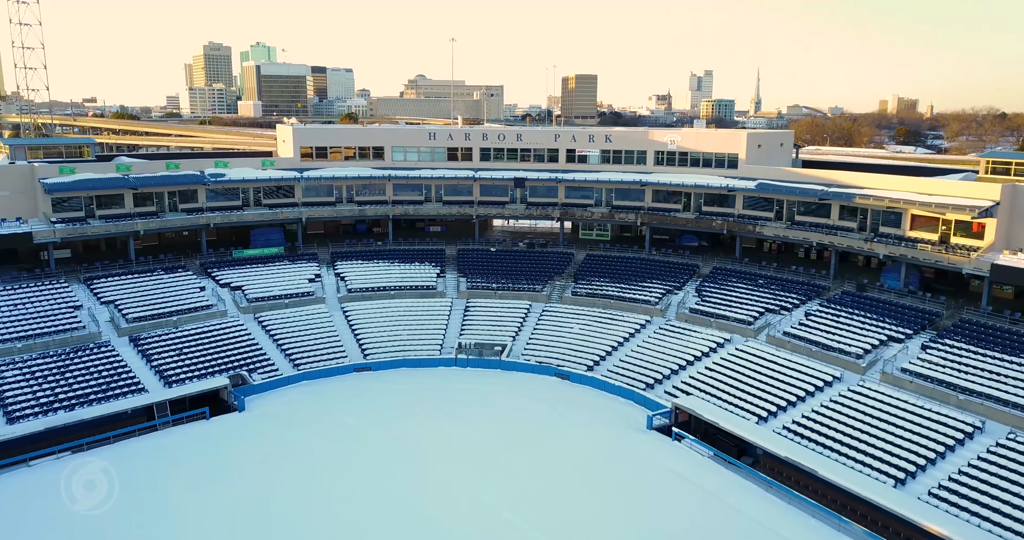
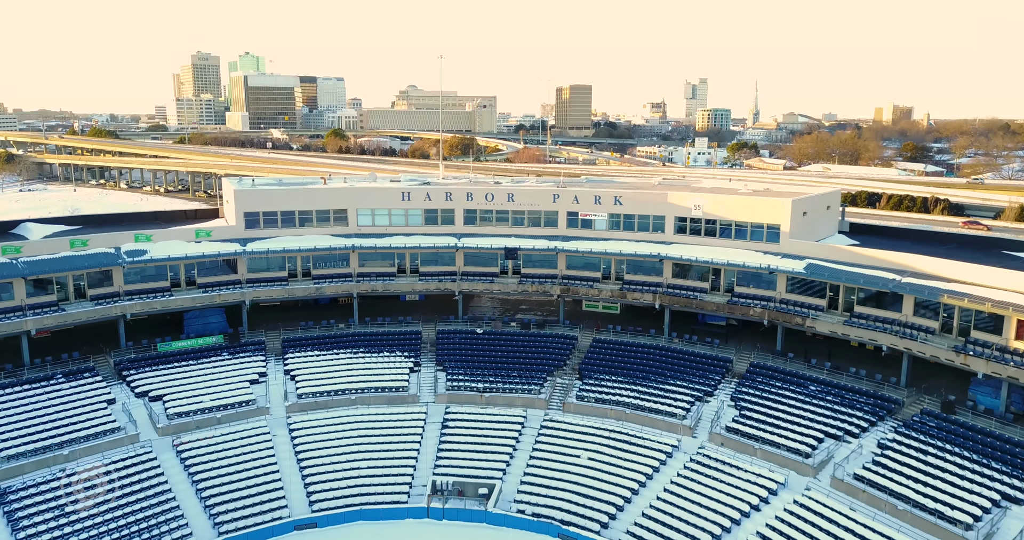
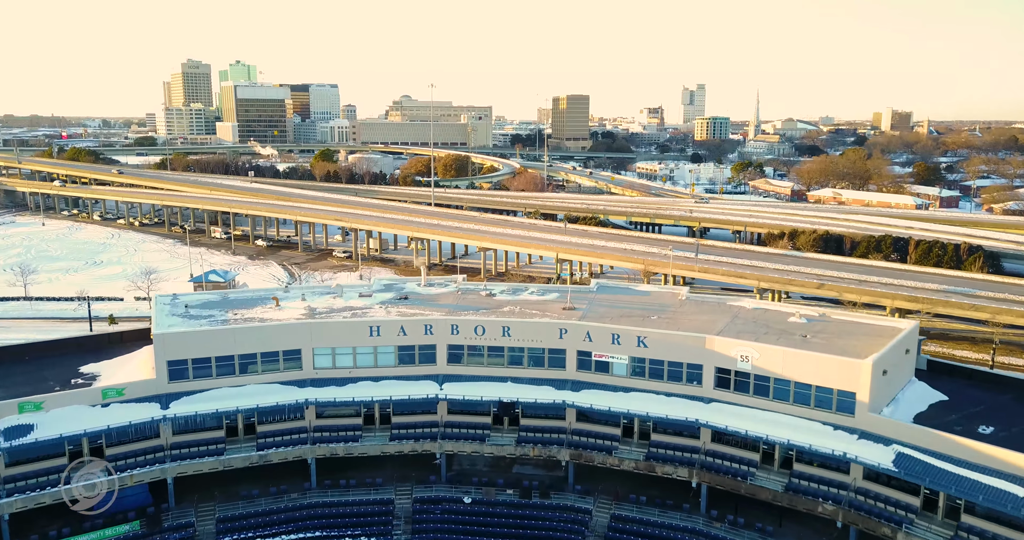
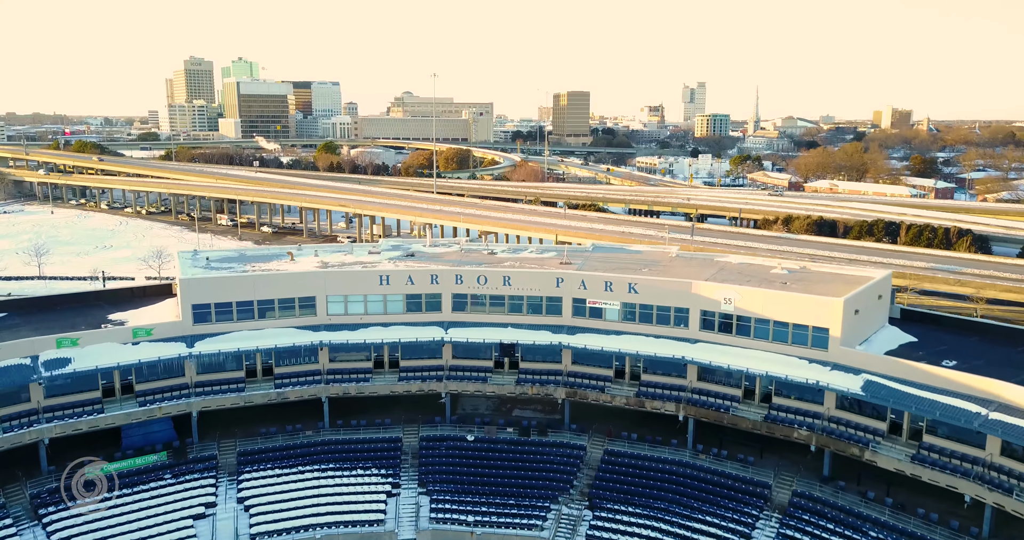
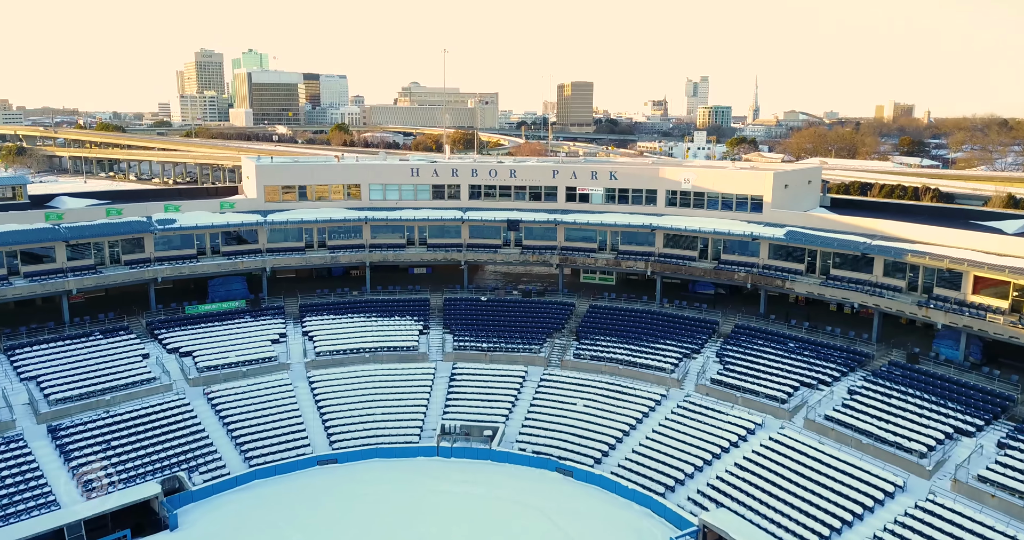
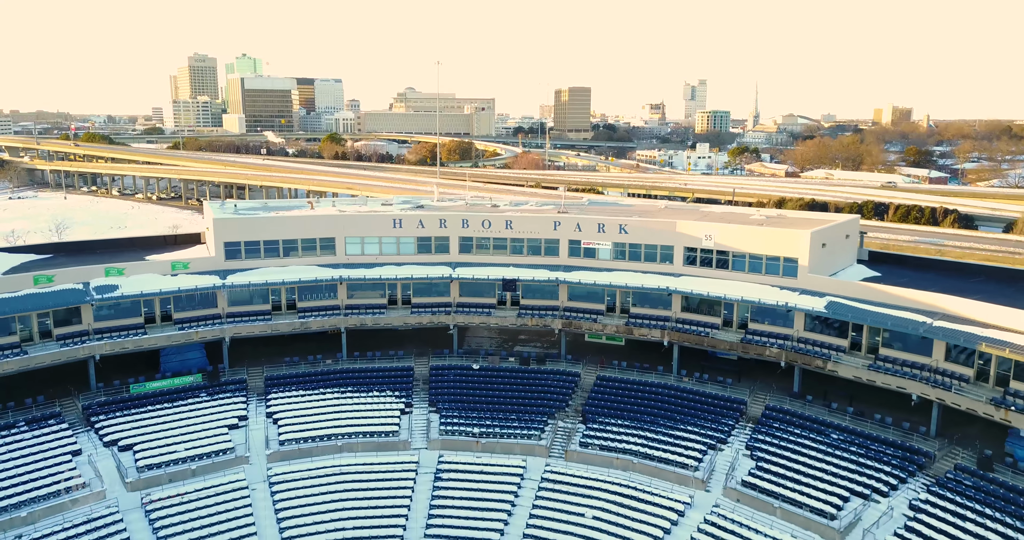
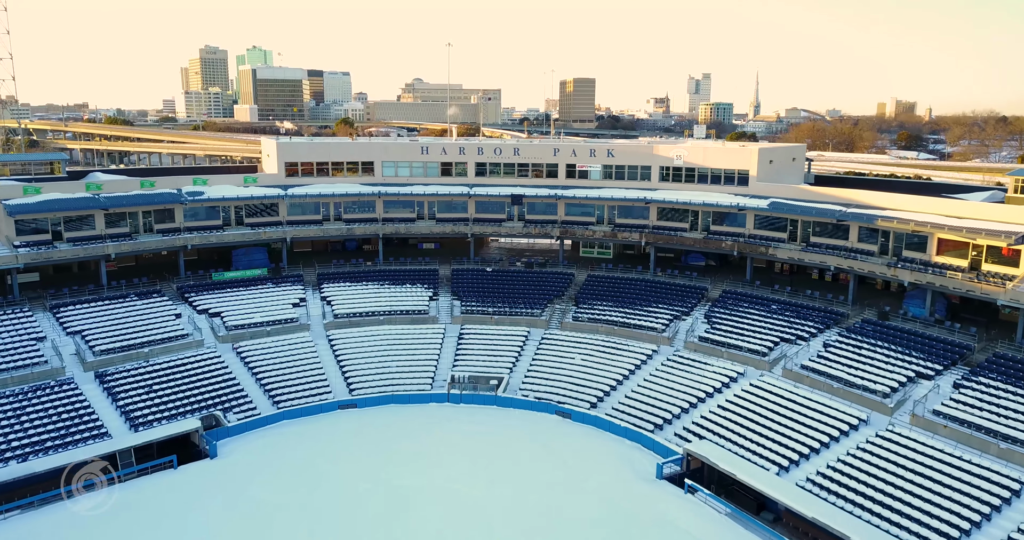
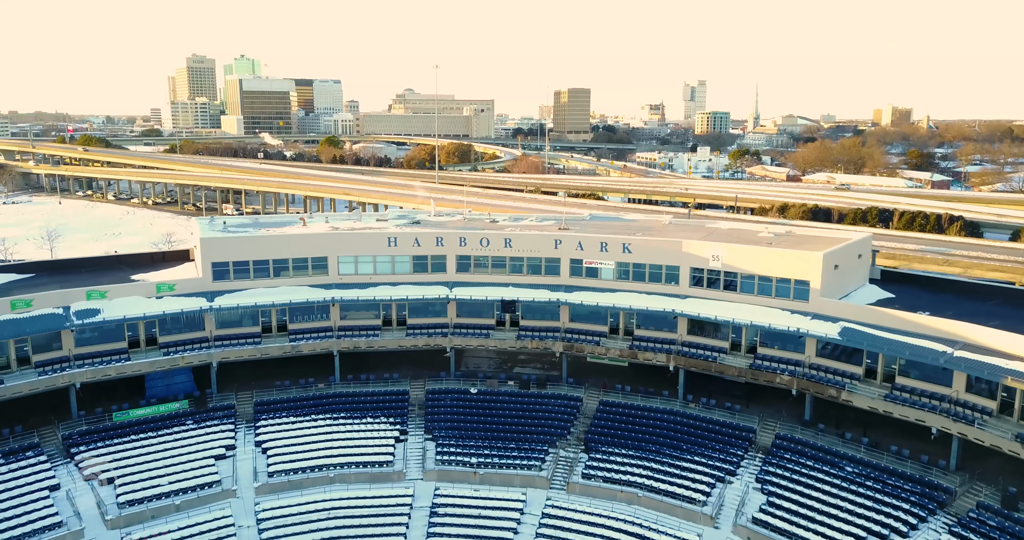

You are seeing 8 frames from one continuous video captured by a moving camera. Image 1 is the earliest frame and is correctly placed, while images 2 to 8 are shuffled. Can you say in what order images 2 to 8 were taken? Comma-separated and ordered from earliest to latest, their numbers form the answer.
7, 5, 2, 6, 8, 4, 3
